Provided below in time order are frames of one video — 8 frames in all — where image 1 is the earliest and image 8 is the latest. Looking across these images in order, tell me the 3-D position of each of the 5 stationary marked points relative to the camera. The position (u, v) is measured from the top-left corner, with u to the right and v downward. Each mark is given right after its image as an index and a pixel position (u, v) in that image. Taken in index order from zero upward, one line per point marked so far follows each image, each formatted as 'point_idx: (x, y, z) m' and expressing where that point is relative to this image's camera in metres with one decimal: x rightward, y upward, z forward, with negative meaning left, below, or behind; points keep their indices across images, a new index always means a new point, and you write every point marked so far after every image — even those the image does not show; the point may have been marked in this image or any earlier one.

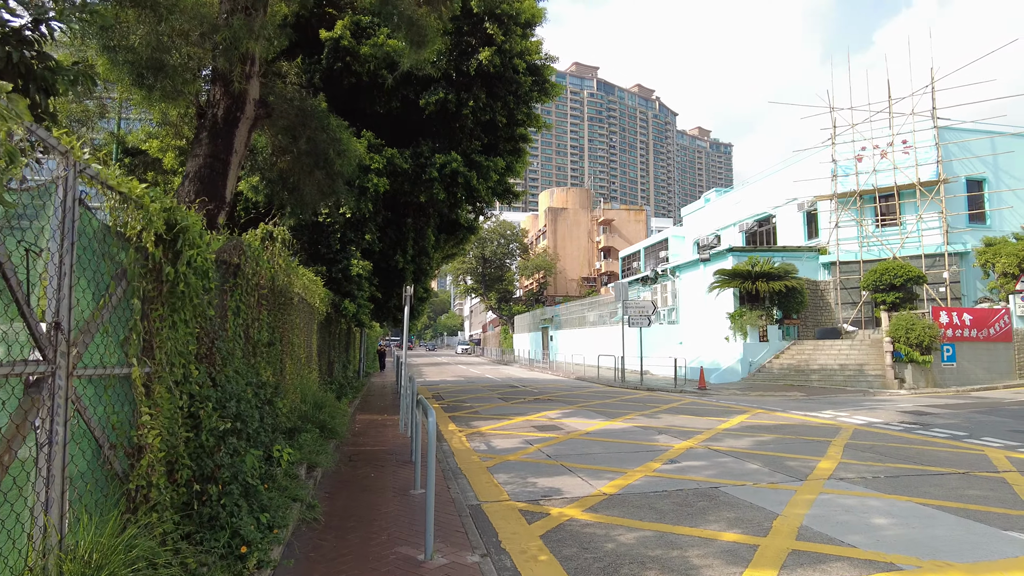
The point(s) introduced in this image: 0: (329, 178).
0: (-2.3, +1.4, +8.1) m
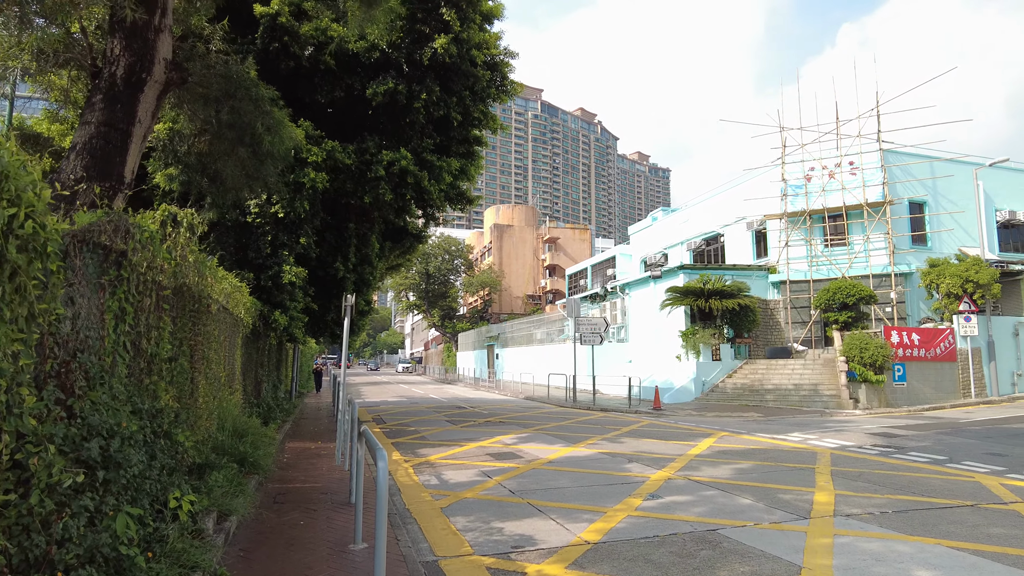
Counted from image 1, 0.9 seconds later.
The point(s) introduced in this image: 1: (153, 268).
0: (-2.7, +1.3, +6.8) m
1: (-2.3, +0.1, +4.2) m
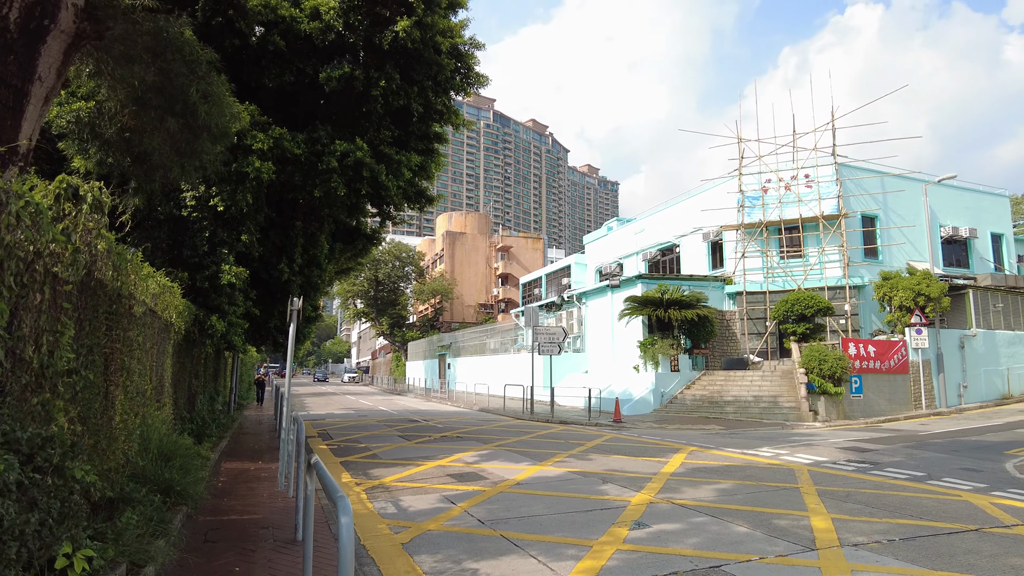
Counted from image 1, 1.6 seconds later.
0: (-2.9, +1.3, +5.9) m
1: (-2.3, +0.2, +3.2) m
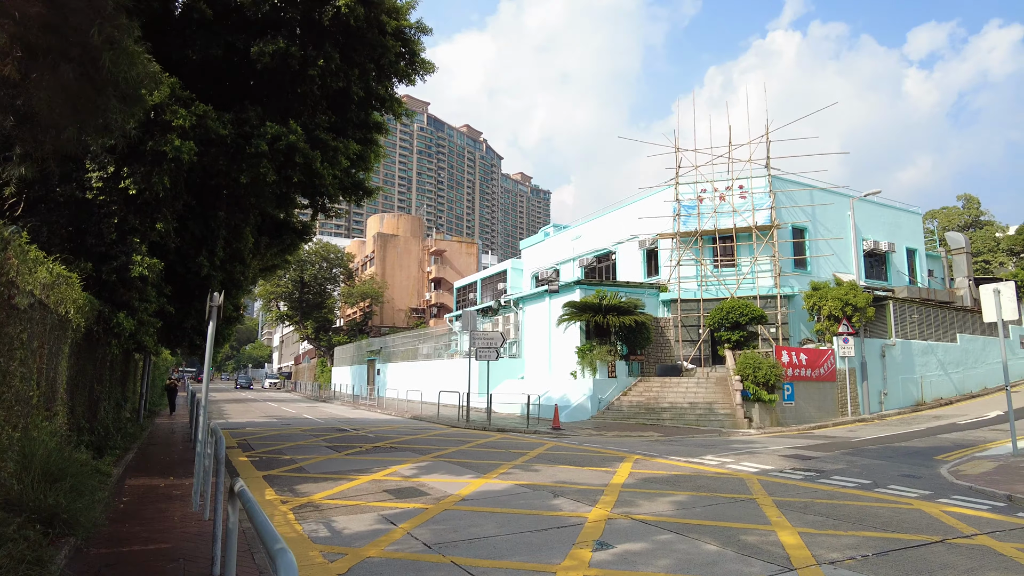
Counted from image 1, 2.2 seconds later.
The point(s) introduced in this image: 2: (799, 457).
0: (-3.2, +1.4, +5.0) m
1: (-2.4, +0.3, +2.4) m
2: (+5.3, -3.1, +11.9) m
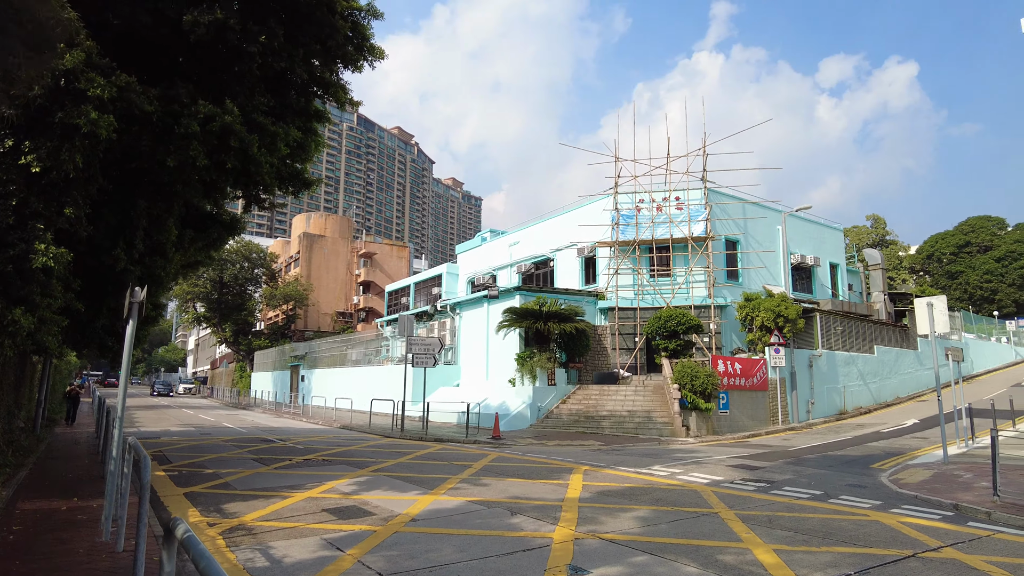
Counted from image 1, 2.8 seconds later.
0: (-3.3, +1.5, +4.1) m
1: (-2.2, +0.4, +1.6) m
2: (+4.3, -3.3, +11.9) m
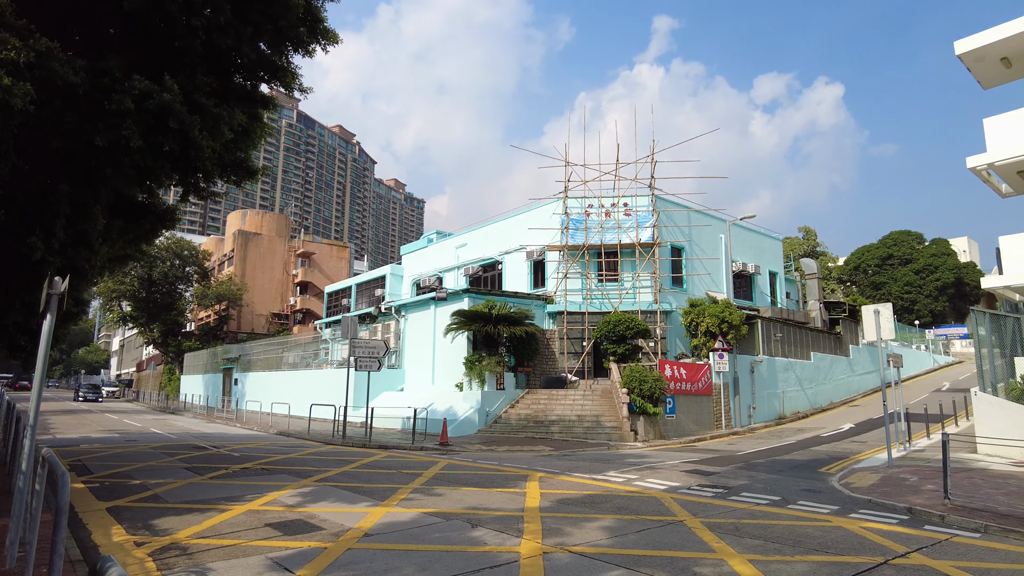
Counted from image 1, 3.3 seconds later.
0: (-3.3, +1.6, +3.4) m
1: (-2.0, +0.4, +1.0) m
2: (+3.4, -3.4, +11.8) m
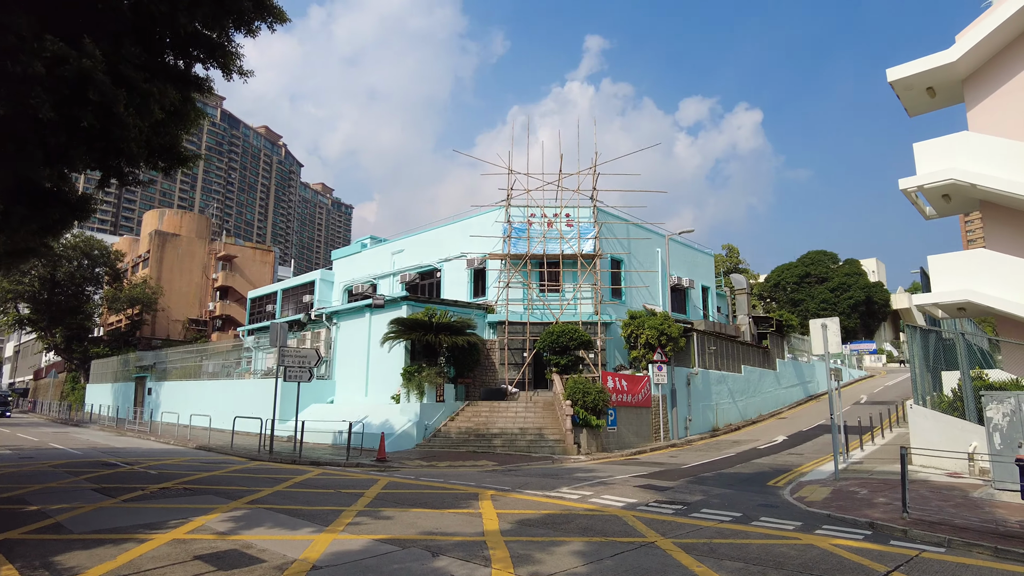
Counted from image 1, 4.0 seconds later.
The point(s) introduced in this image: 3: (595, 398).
0: (-3.2, +1.7, +2.5) m
1: (-1.6, +0.5, +0.3) m
2: (+2.5, -3.5, +11.6) m
3: (+2.4, -3.1, +18.4) m
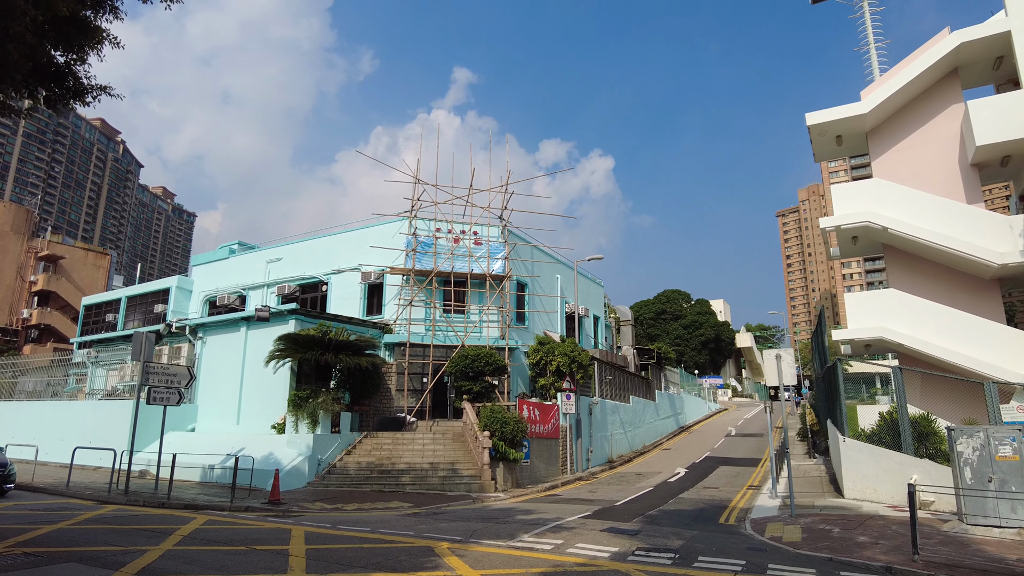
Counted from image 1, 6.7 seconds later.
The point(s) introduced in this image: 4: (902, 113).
0: (-1.6, +2.0, +0.5) m
1: (+0.4, +0.9, -1.4) m
2: (+1.7, -3.8, +10.3) m
3: (0.0, -3.7, +17.0) m
4: (+10.6, +4.8, +17.7) m
